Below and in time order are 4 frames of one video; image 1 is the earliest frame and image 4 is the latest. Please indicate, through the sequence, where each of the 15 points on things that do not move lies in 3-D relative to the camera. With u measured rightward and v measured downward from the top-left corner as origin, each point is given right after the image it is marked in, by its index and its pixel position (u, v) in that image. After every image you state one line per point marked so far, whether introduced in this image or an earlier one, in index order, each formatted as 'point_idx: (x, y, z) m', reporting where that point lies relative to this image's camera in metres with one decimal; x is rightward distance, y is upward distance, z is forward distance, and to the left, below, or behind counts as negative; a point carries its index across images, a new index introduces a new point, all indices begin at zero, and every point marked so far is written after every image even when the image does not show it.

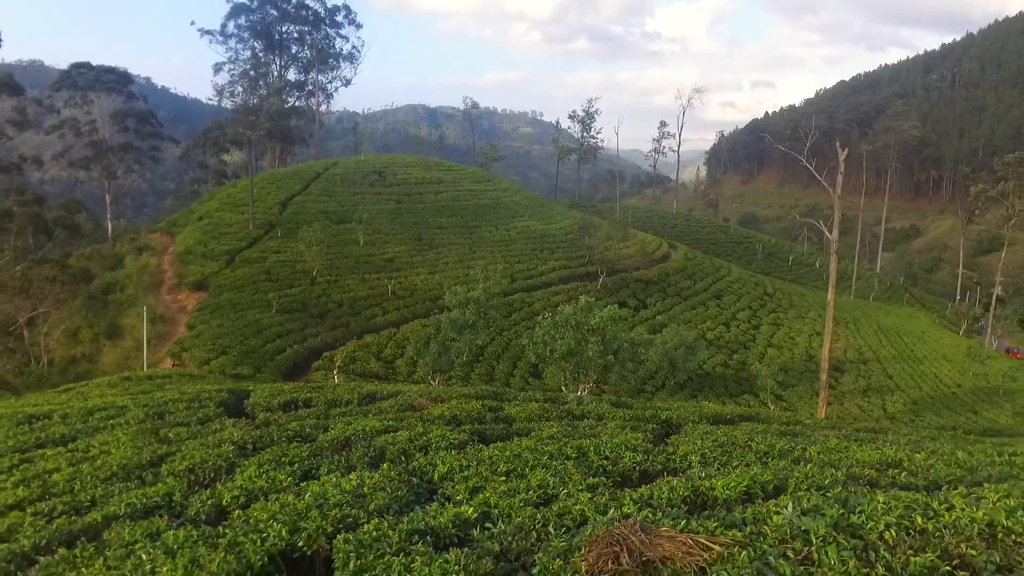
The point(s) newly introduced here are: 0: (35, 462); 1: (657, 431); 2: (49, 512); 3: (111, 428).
0: (-5.3, -1.9, +8.4) m
1: (+1.7, -1.7, +8.9) m
2: (-4.1, -2.0, +6.6) m
3: (-5.2, -1.8, +9.7) m
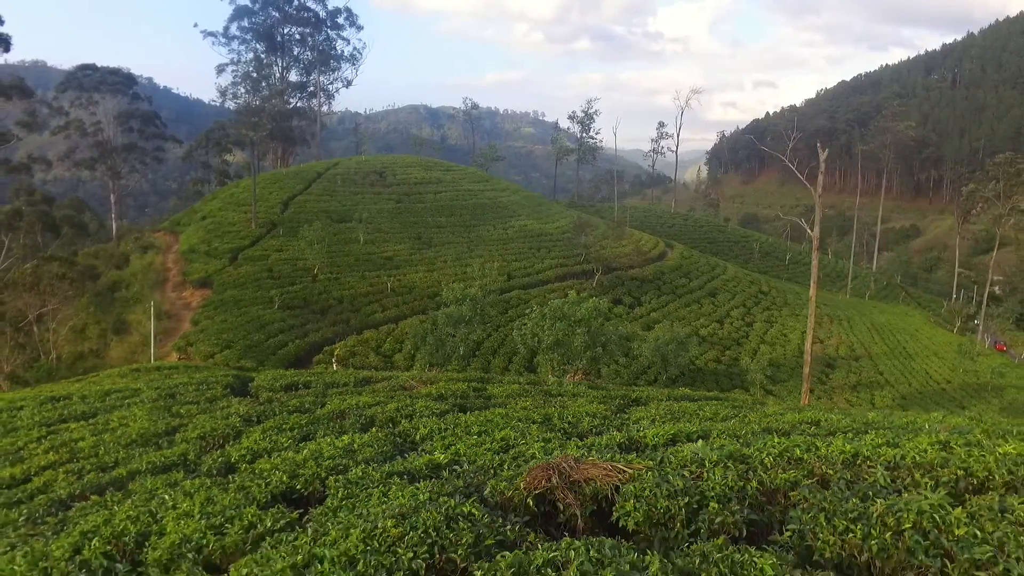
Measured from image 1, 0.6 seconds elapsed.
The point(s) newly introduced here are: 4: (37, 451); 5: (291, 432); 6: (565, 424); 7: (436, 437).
0: (-5.5, -1.8, +9.3) m
1: (+1.4, -1.5, +9.8) m
2: (-4.3, -1.8, +7.5) m
3: (-5.4, -1.7, +10.6) m
4: (-5.3, -1.8, +8.5) m
5: (-2.3, -1.5, +7.9) m
6: (+0.5, -1.4, +7.7) m
7: (-0.7, -1.4, +7.2) m
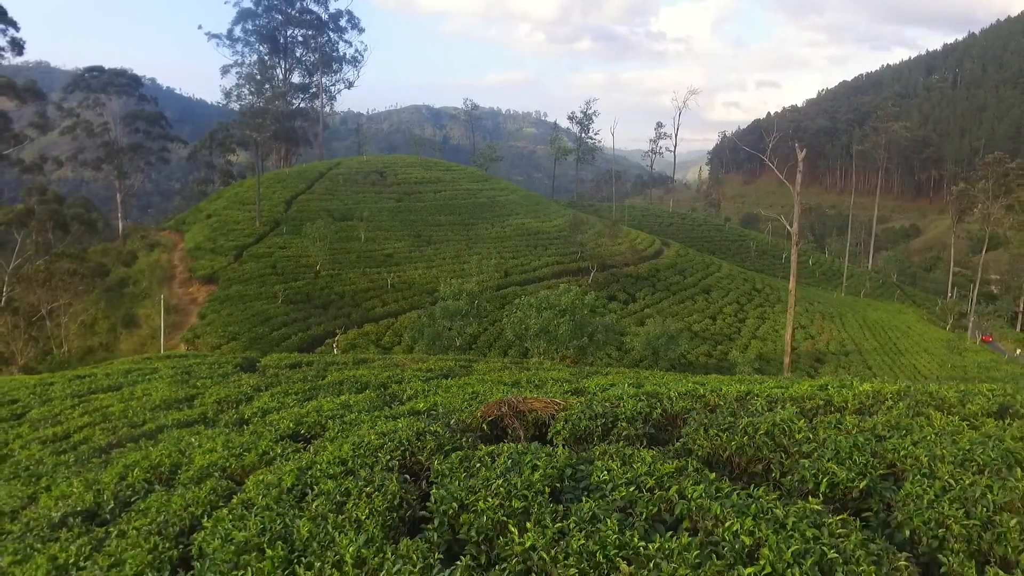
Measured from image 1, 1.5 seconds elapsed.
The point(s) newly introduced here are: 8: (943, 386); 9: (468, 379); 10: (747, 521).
0: (-5.8, -1.6, +10.5) m
1: (+1.1, -1.3, +10.9) m
2: (-4.6, -1.6, +8.7) m
3: (-5.7, -1.4, +11.8) m
4: (-5.6, -1.6, +9.7) m
5: (-2.6, -1.3, +9.0) m
6: (+0.3, -1.2, +8.9) m
7: (-1.0, -1.2, +8.3) m
8: (+3.7, -0.8, +6.6) m
9: (-0.5, -1.2, +9.5) m
10: (+1.2, -1.2, +4.2) m
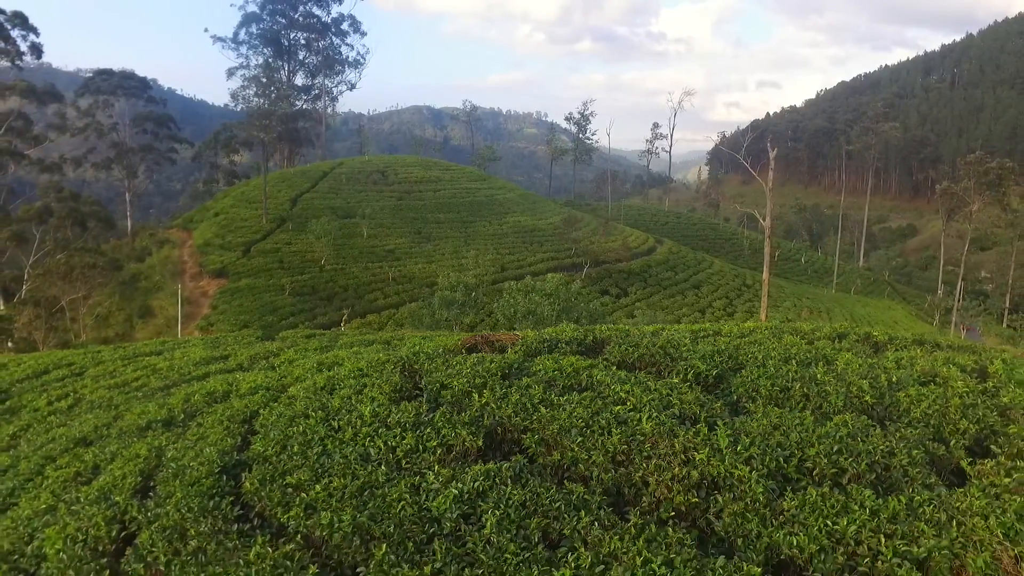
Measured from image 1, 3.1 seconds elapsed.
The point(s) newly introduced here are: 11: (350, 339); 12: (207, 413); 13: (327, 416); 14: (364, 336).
0: (-6.1, -1.2, +12.3) m
1: (+0.9, -0.9, +12.8) m
2: (-4.9, -1.2, +10.6) m
3: (-6.0, -1.1, +13.7) m
4: (-5.9, -1.3, +11.6) m
5: (-2.9, -0.9, +10.9) m
6: (0.0, -0.8, +10.8) m
7: (-1.3, -0.8, +10.2) m
8: (+3.5, -0.5, +8.5) m
9: (-0.8, -0.8, +11.4) m
10: (+1.0, -0.9, +6.1) m
11: (-2.6, -0.8, +12.1) m
12: (-3.0, -1.2, +7.4) m
13: (-1.5, -1.1, +6.2) m
14: (-2.4, -0.8, +12.6) m
